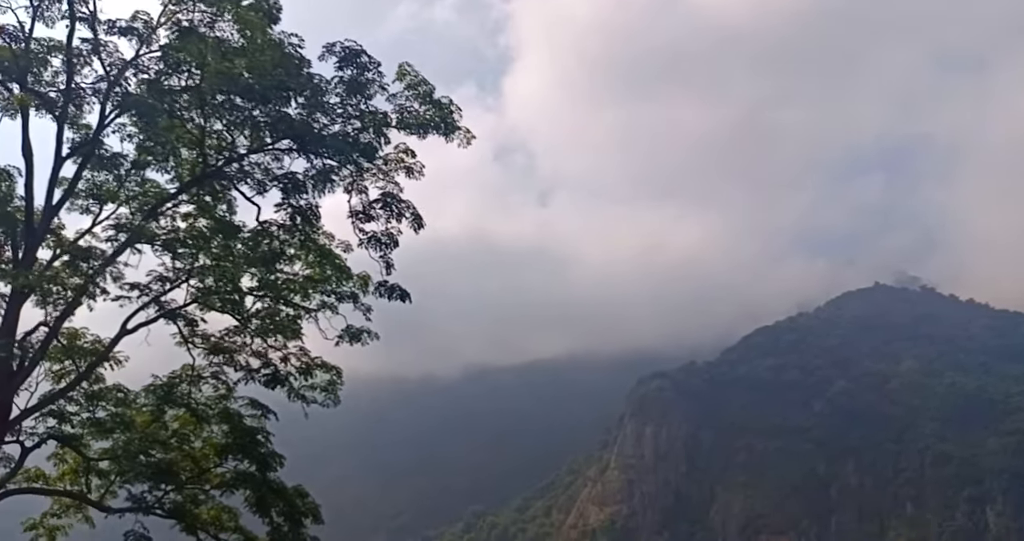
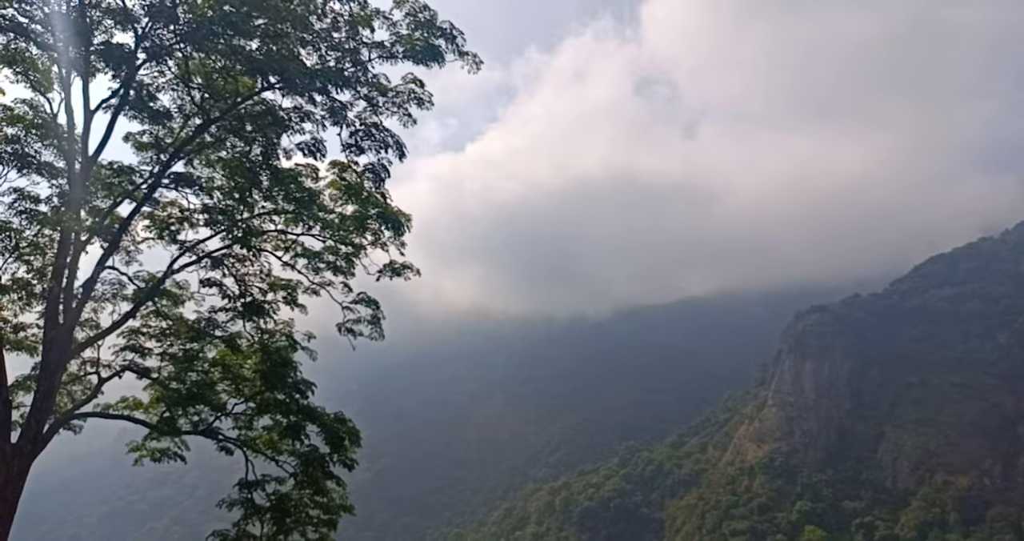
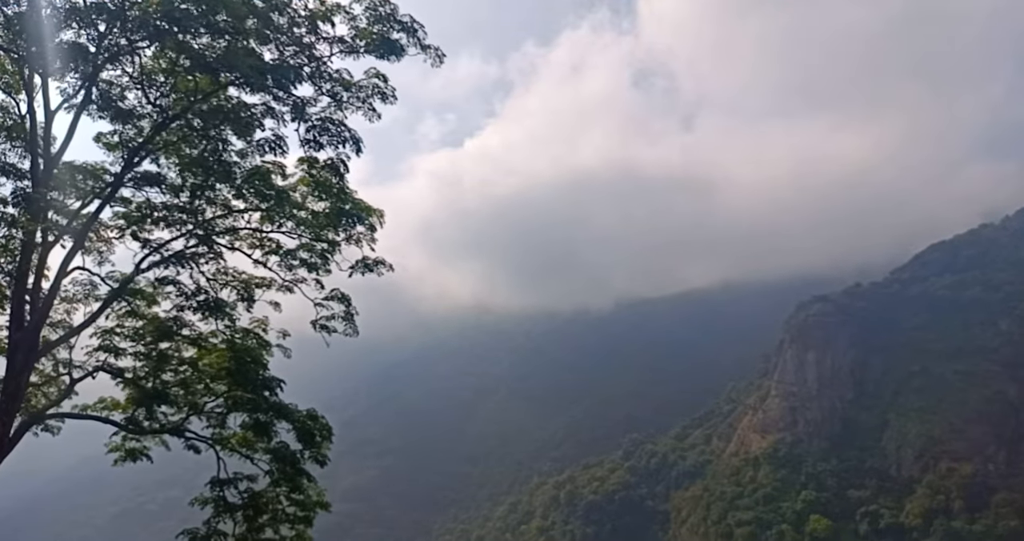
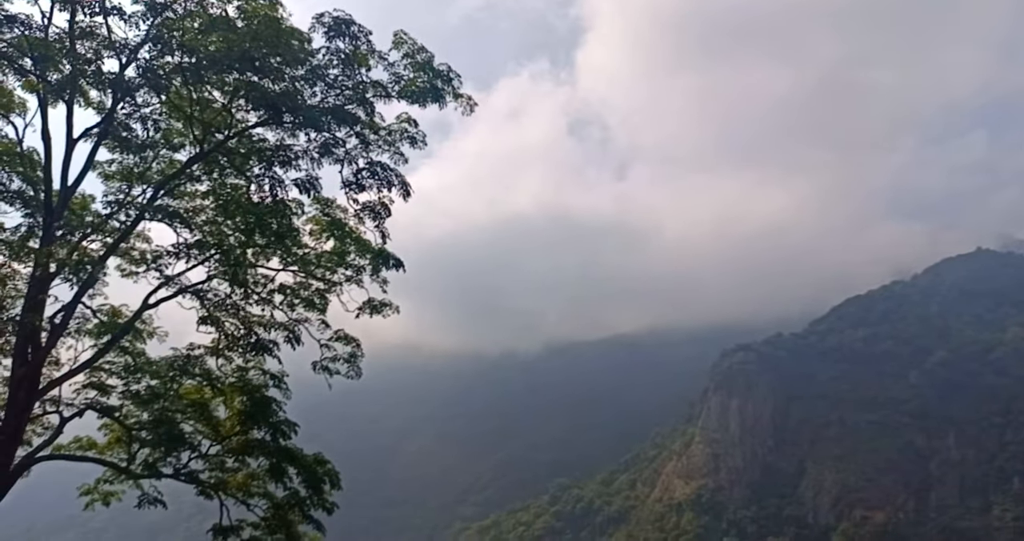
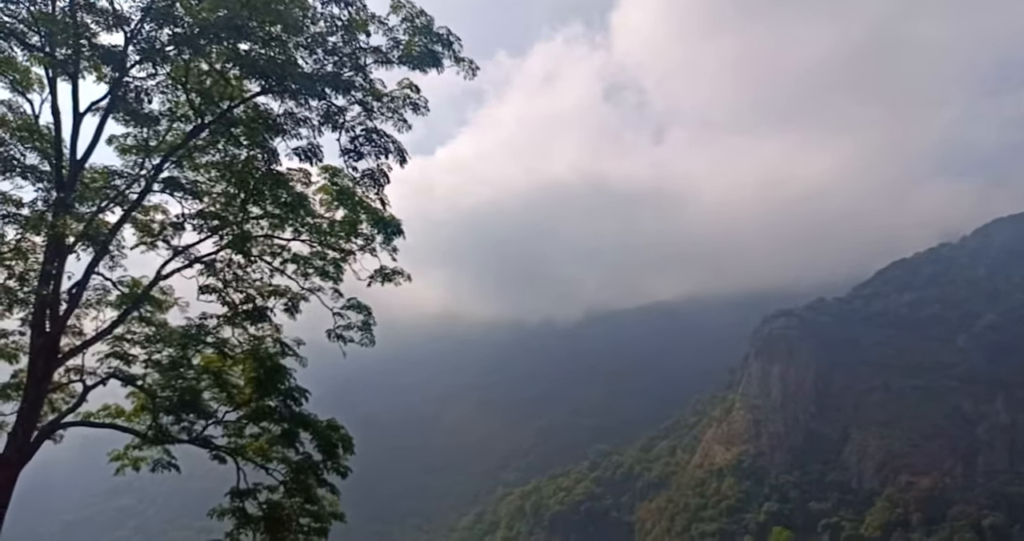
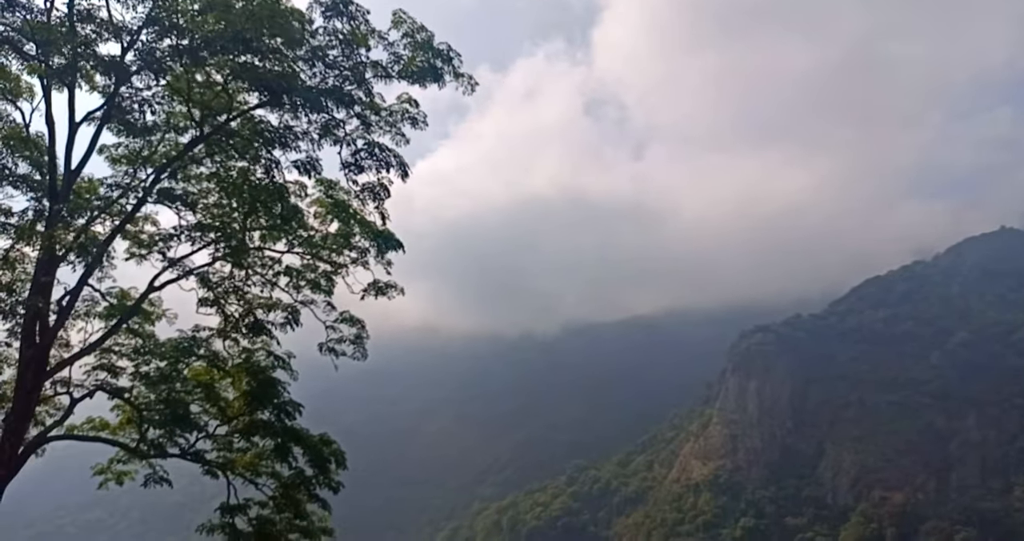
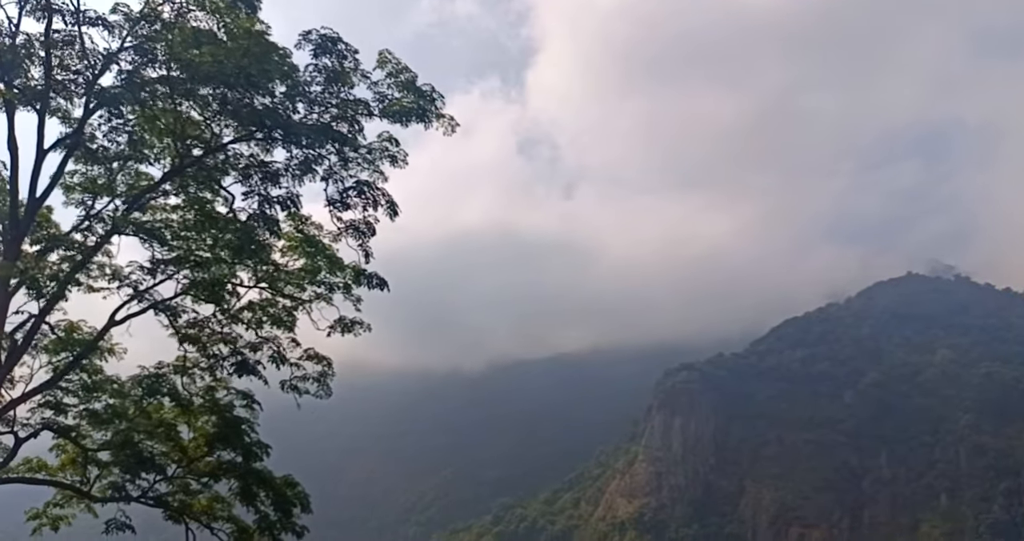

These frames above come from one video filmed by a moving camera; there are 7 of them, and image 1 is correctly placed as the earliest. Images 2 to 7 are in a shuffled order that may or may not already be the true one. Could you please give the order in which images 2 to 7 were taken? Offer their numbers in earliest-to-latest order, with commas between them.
7, 4, 6, 5, 2, 3
